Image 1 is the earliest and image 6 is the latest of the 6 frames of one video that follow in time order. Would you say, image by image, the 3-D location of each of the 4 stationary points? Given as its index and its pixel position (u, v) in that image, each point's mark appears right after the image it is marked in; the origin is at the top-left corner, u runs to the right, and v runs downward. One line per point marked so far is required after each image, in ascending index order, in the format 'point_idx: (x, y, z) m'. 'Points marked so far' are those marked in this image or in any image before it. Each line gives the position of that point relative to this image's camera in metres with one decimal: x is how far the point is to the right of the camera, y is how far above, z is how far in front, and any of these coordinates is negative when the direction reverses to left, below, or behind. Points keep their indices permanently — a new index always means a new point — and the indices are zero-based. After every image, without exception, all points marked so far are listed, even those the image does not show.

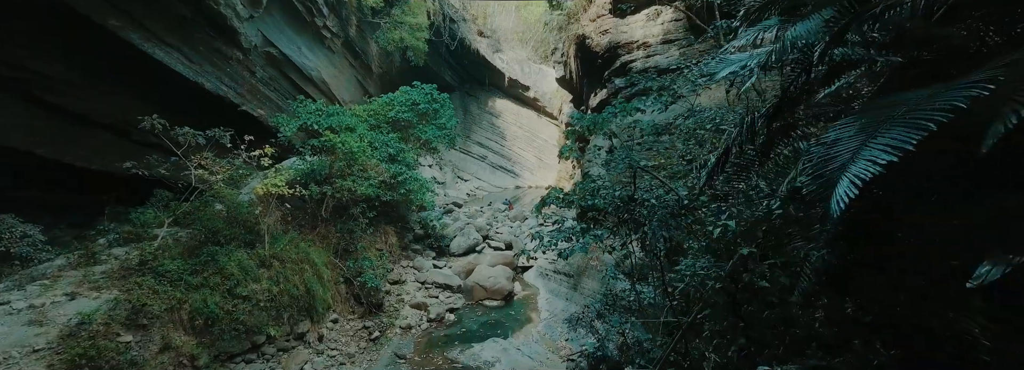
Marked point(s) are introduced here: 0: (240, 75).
0: (-5.1, +2.1, +7.6) m
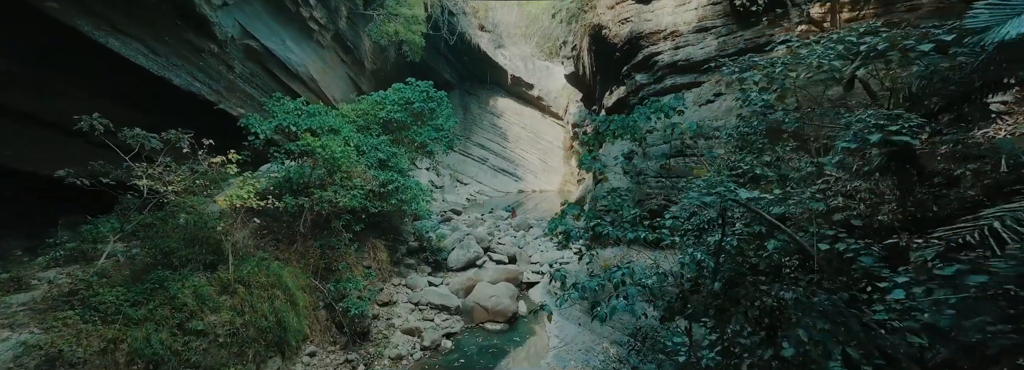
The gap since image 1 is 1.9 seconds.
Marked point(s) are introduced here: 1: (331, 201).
0: (-5.0, +2.0, +6.8) m
1: (-2.3, -0.2, +5.0) m
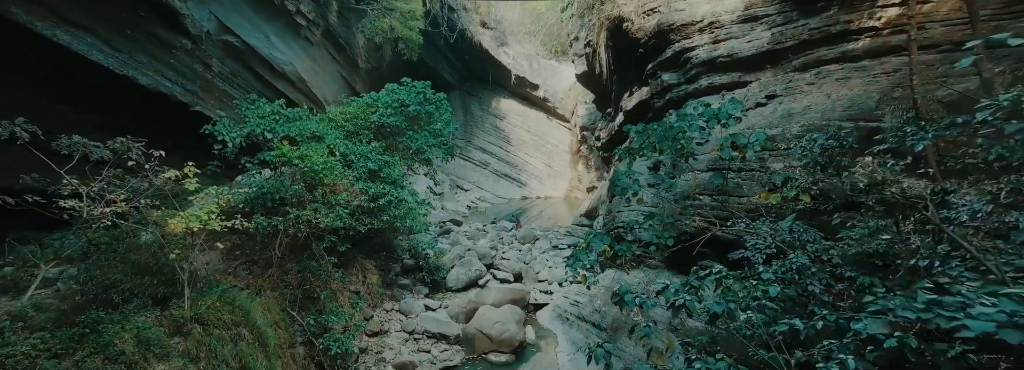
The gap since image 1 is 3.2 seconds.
0: (-4.9, +1.8, +6.1) m
1: (-2.2, -0.4, +4.3) m
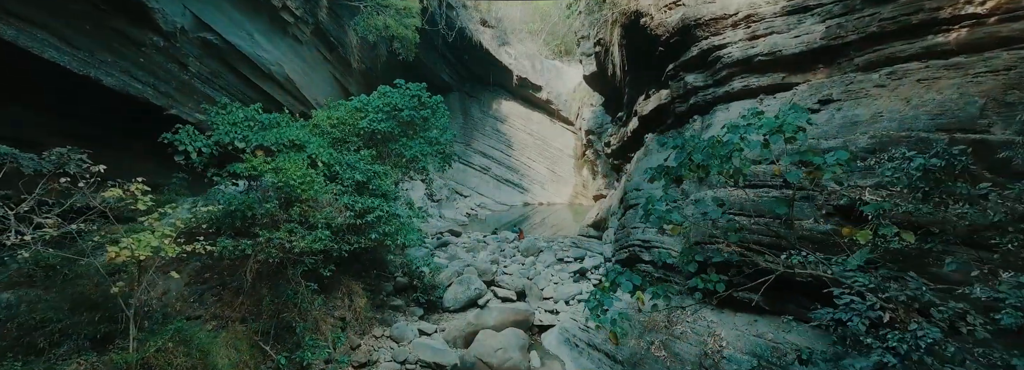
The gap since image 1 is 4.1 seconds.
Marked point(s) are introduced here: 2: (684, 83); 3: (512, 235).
0: (-4.9, +1.6, +5.6) m
1: (-2.2, -0.5, +3.8) m
2: (+2.2, +1.3, +5.1) m
3: (0.0, -1.1, +9.3) m
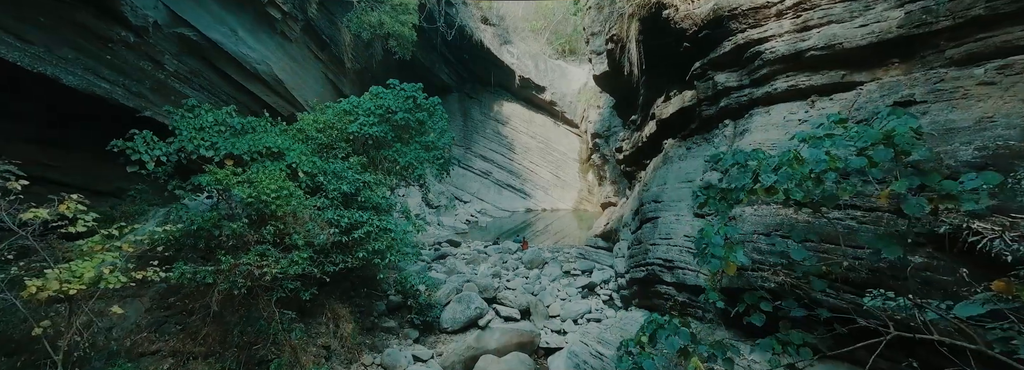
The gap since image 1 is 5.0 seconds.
0: (-4.8, +1.5, +5.1) m
1: (-2.1, -0.7, +3.3) m
2: (+2.2, +1.2, +4.5) m
3: (+0.1, -1.3, +8.8) m
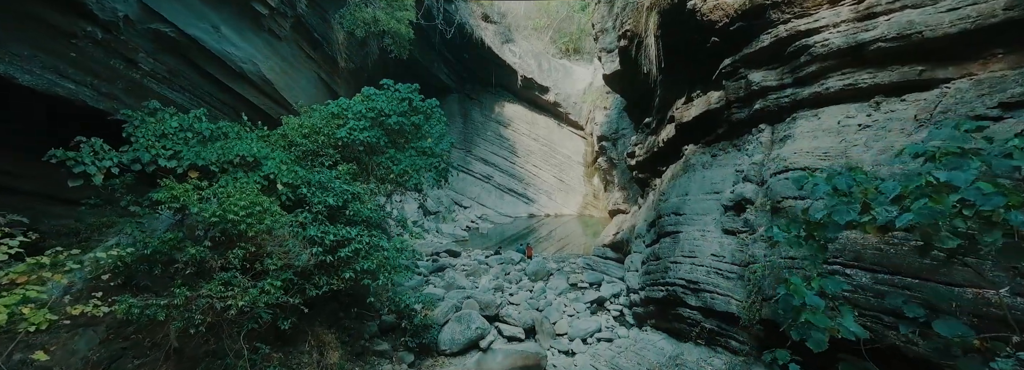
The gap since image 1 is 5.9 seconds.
0: (-4.8, +1.4, +4.6) m
1: (-2.1, -0.8, +2.8) m
2: (+2.3, +1.0, +4.1) m
3: (+0.1, -1.4, +8.3) m
